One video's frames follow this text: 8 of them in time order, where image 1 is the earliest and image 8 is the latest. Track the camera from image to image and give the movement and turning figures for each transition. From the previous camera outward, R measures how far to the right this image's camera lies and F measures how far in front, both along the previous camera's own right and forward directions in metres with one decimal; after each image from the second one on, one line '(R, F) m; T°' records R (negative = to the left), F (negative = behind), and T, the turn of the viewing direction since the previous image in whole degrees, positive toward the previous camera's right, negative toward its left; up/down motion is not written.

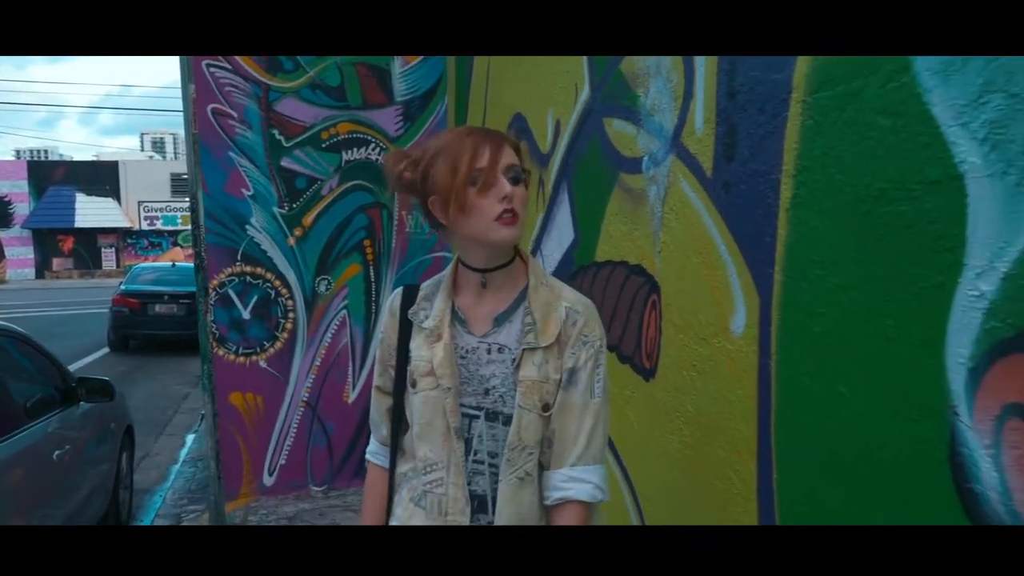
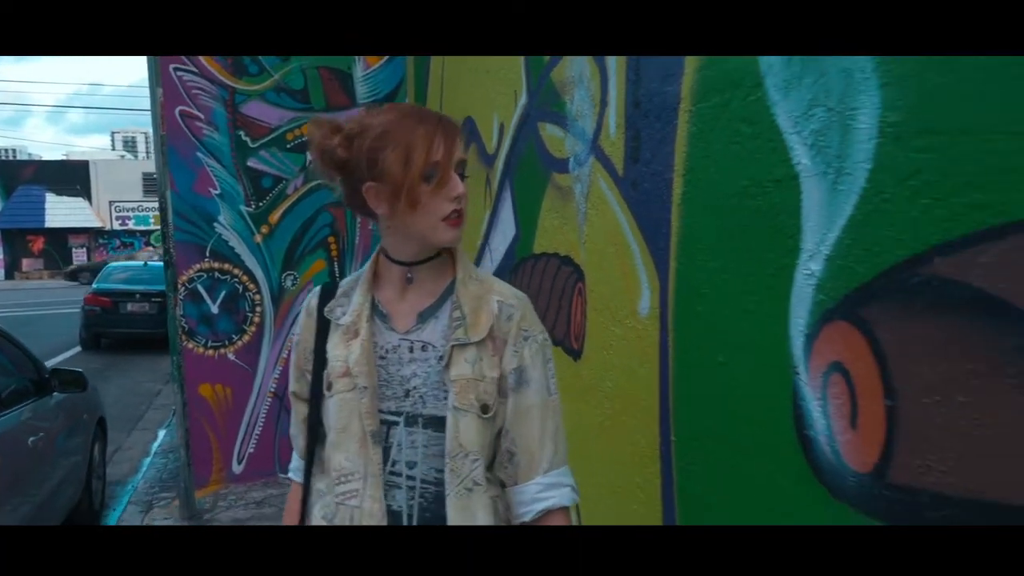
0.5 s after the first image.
(+0.1, -0.3) m; +2°
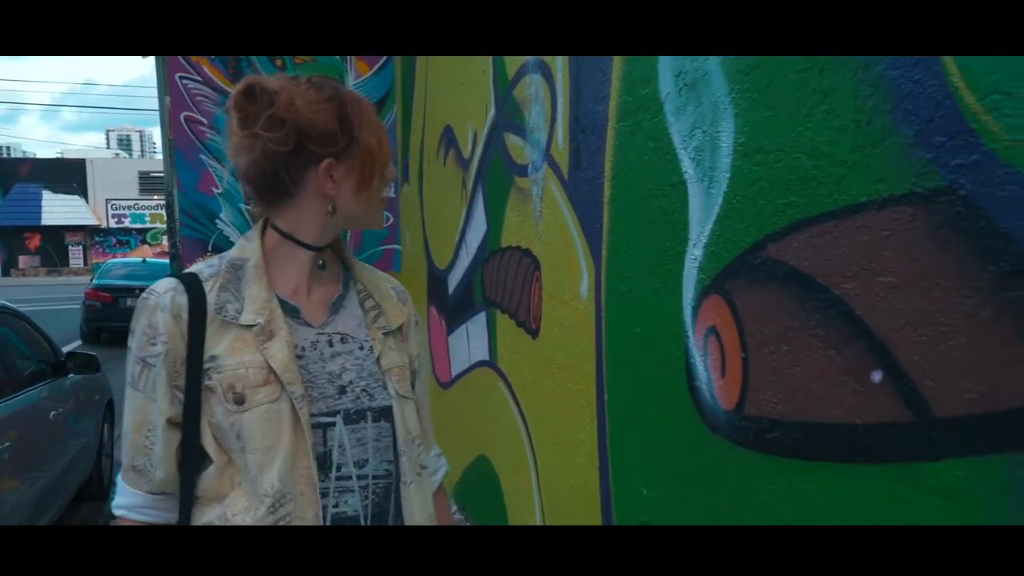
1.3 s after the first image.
(+0.1, -0.5) m; 0°
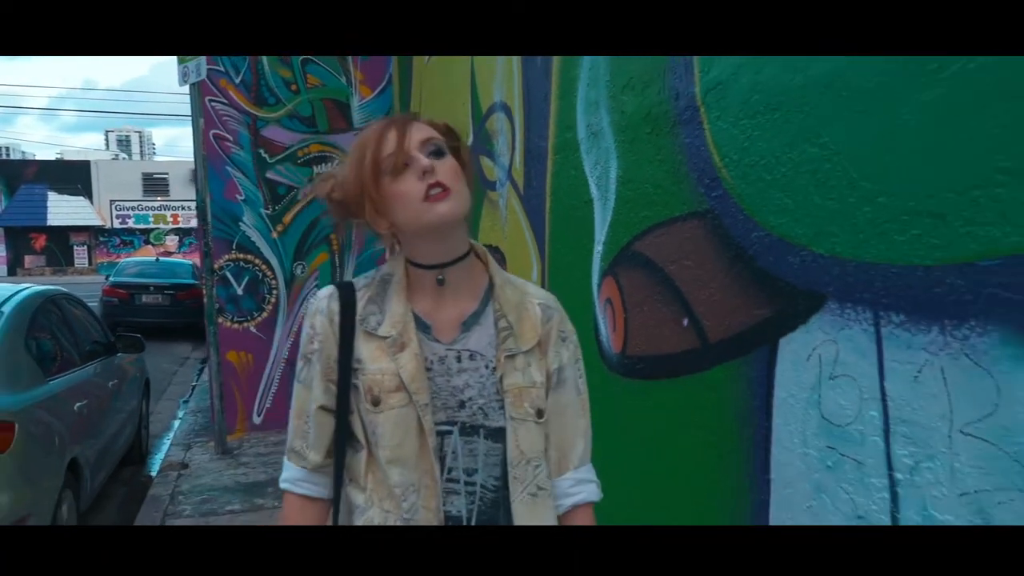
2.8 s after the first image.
(+0.1, -1.1) m; 0°
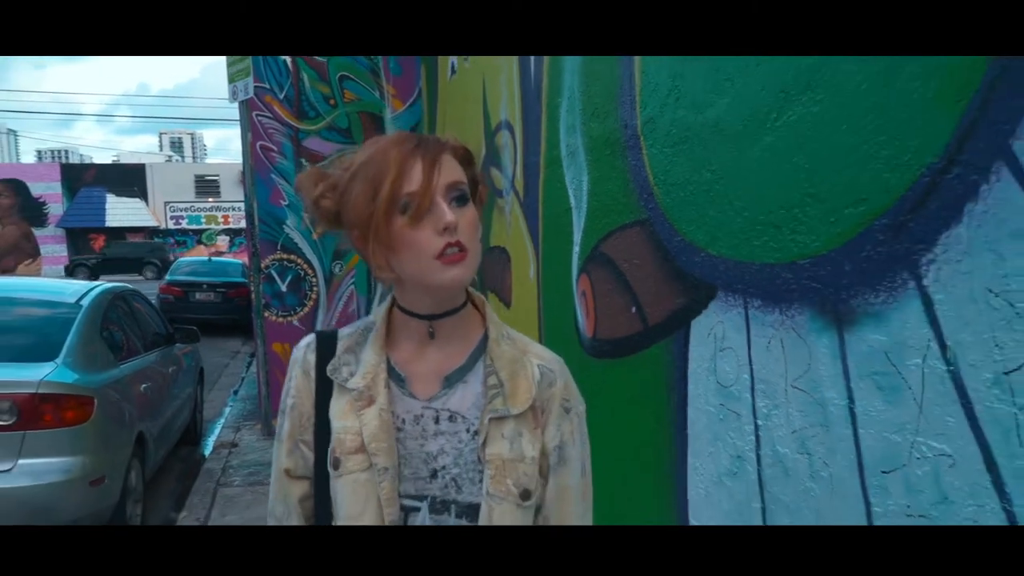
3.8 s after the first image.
(+0.3, -0.6) m; -3°
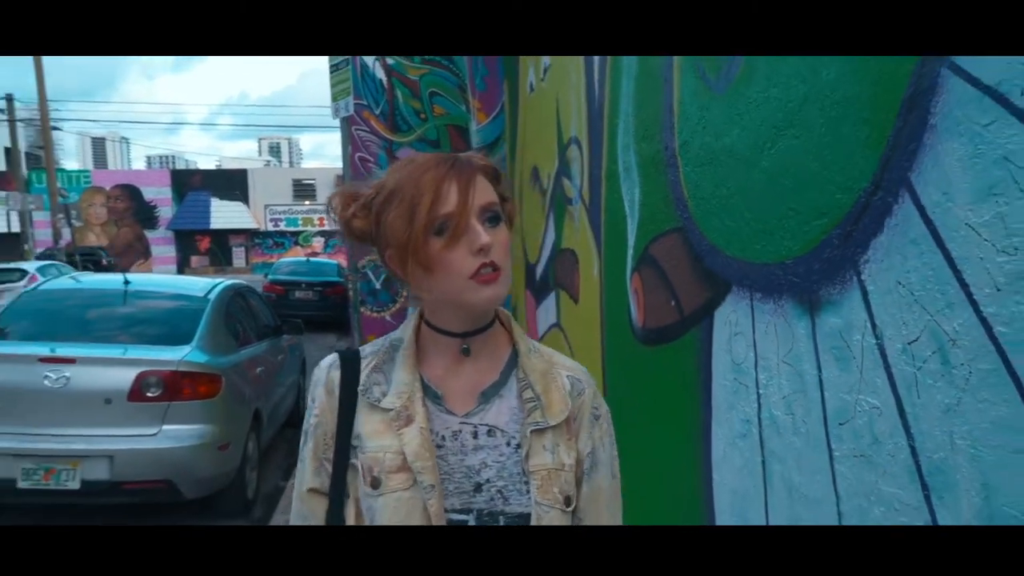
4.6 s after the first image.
(+0.1, -0.6) m; -6°
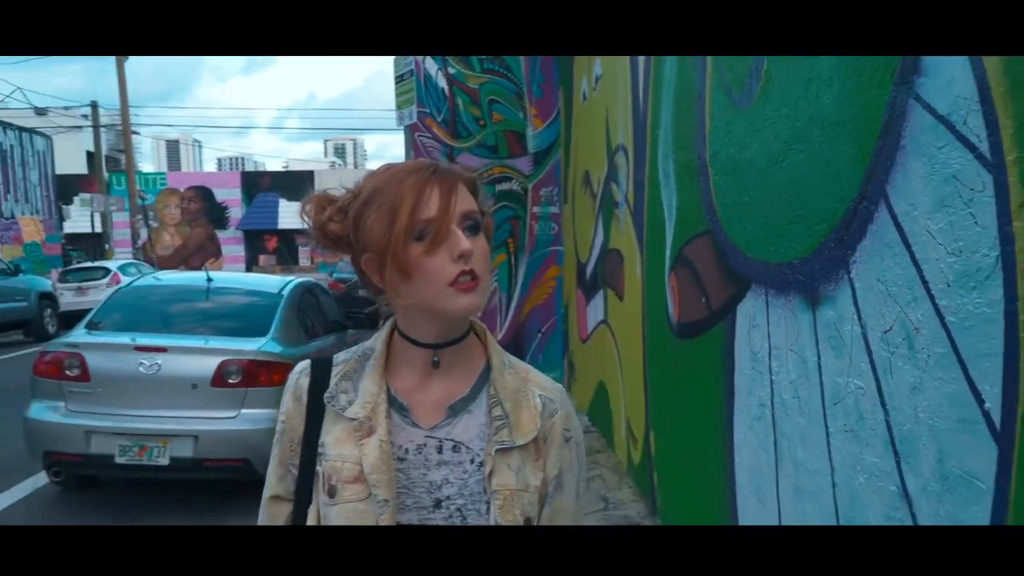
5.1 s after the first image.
(+0.1, -0.4) m; -4°
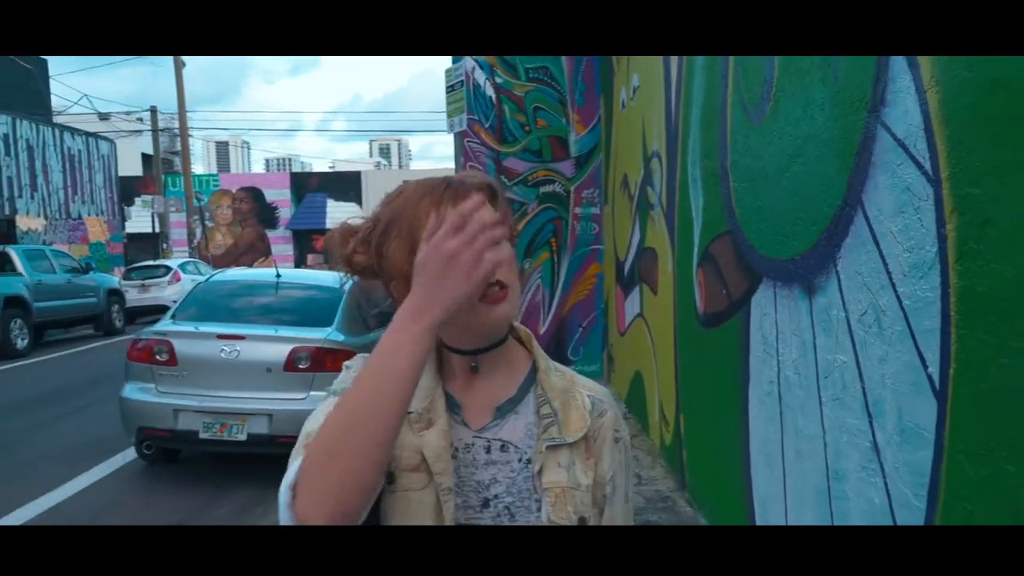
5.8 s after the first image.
(0.0, -0.6) m; -3°
